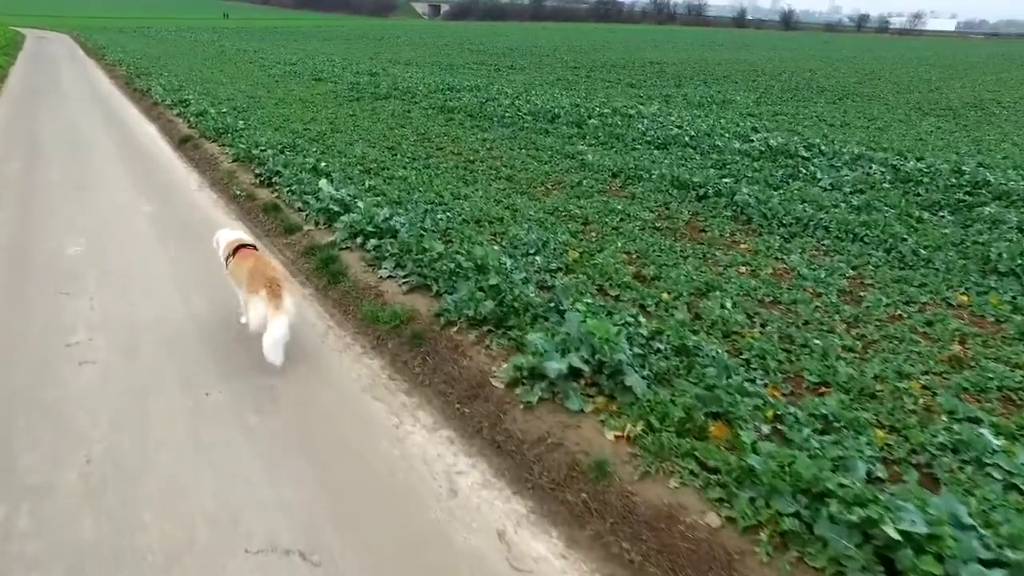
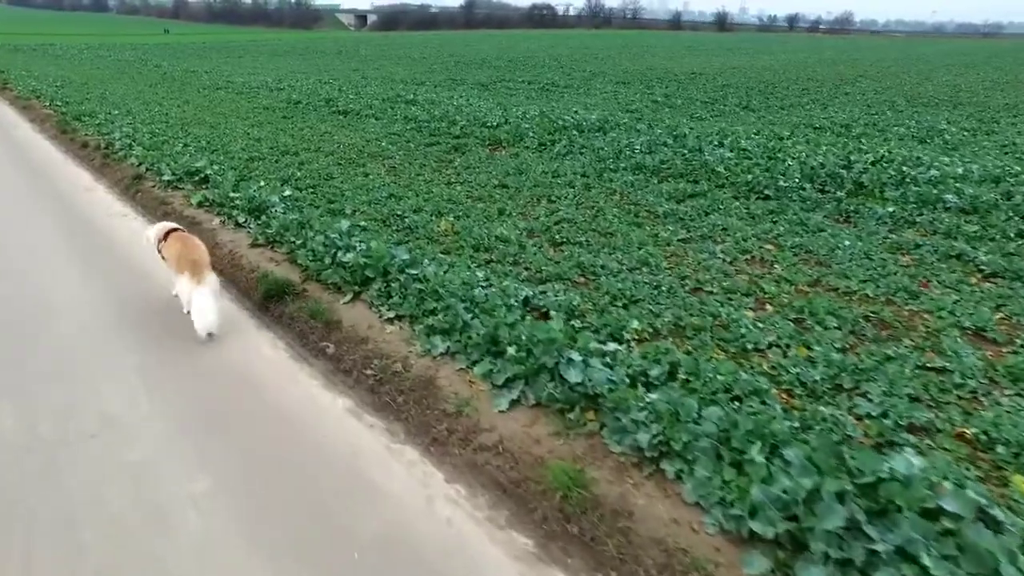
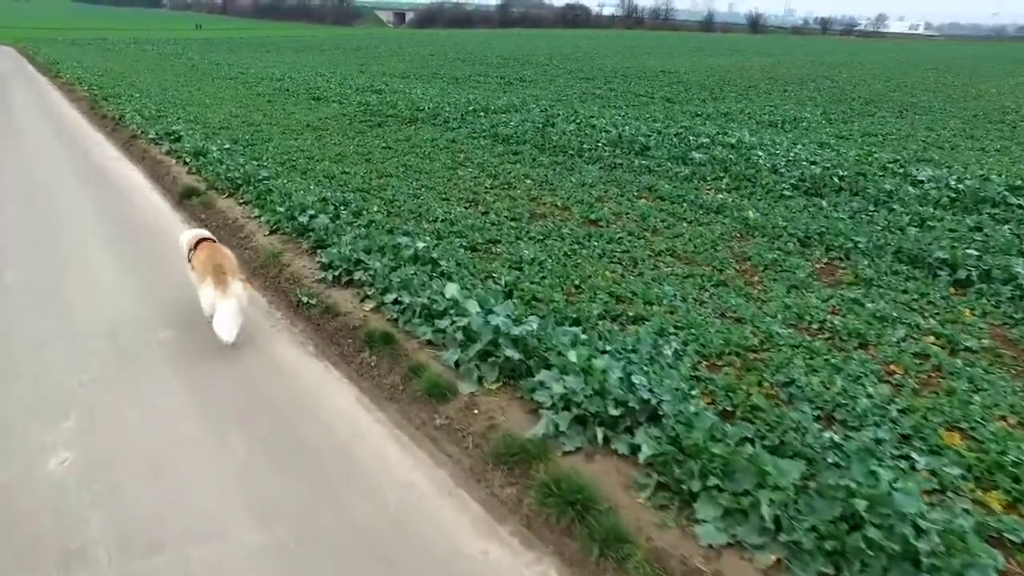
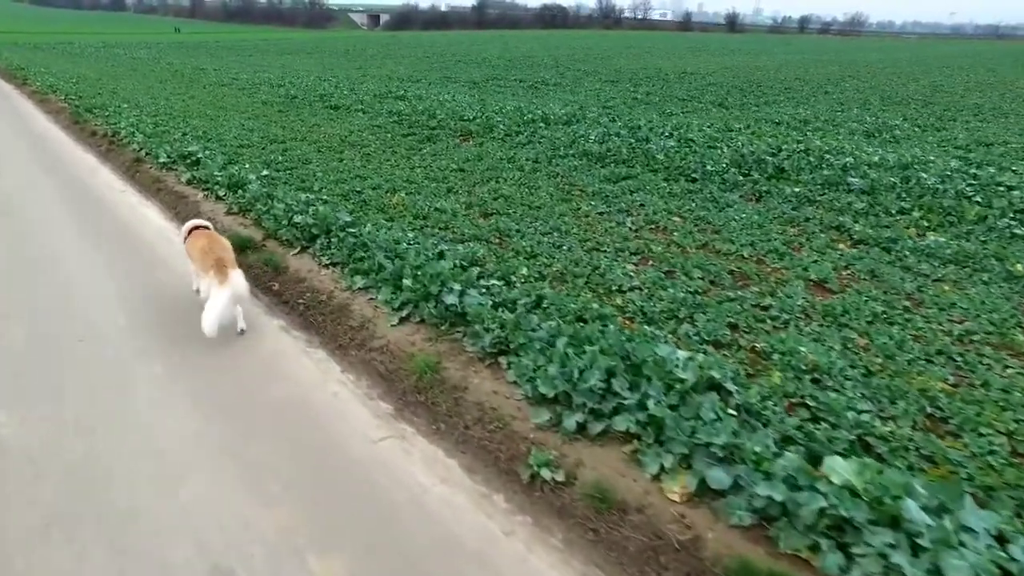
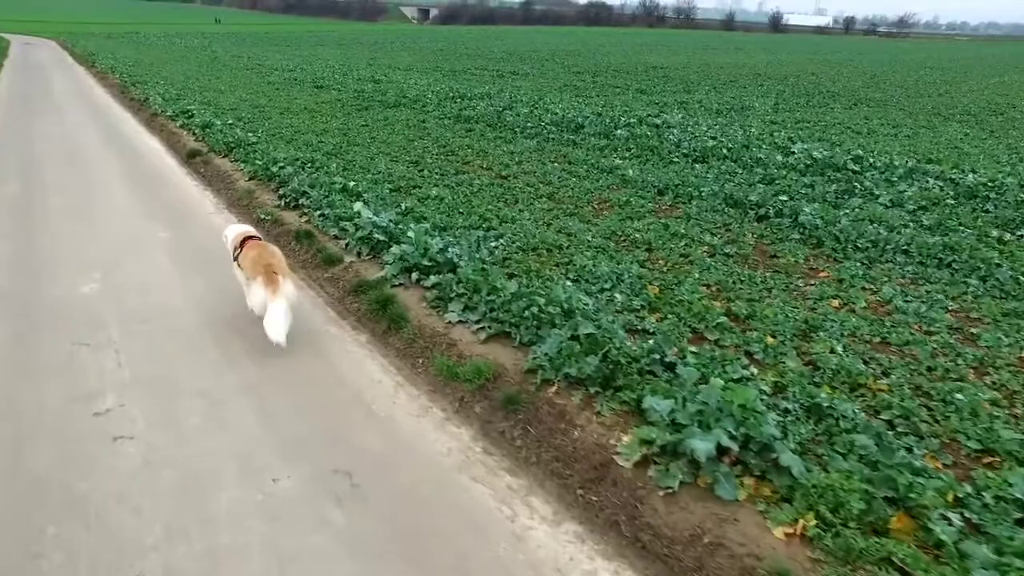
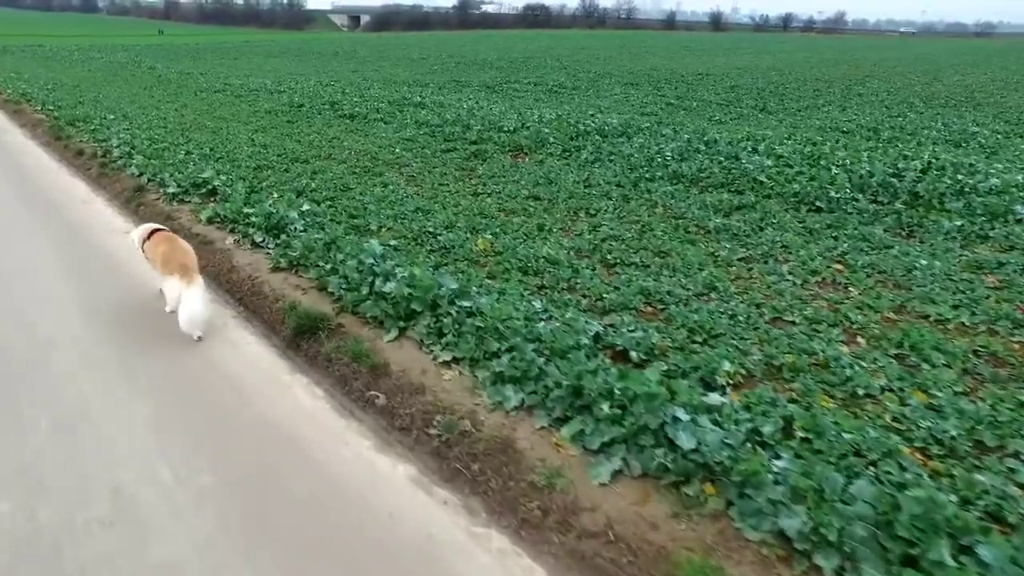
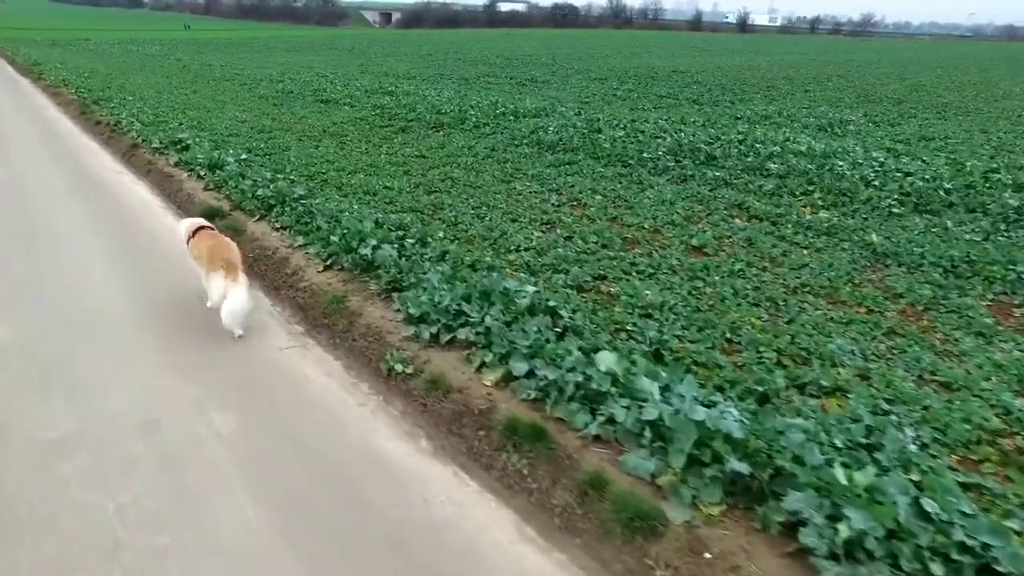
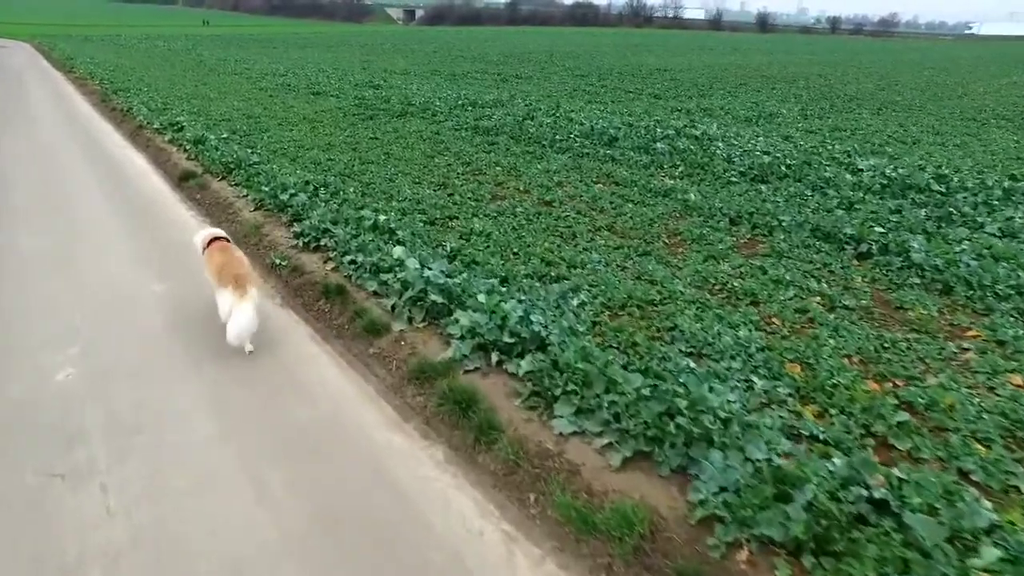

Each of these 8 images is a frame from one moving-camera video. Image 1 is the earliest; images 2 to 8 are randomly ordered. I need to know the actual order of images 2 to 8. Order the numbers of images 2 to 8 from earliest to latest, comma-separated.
5, 8, 3, 7, 4, 2, 6
